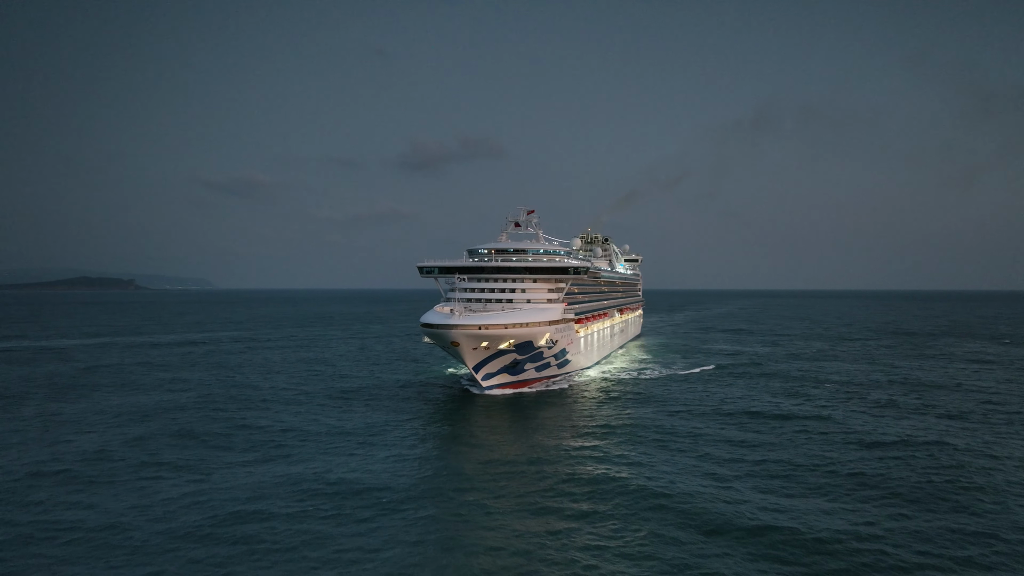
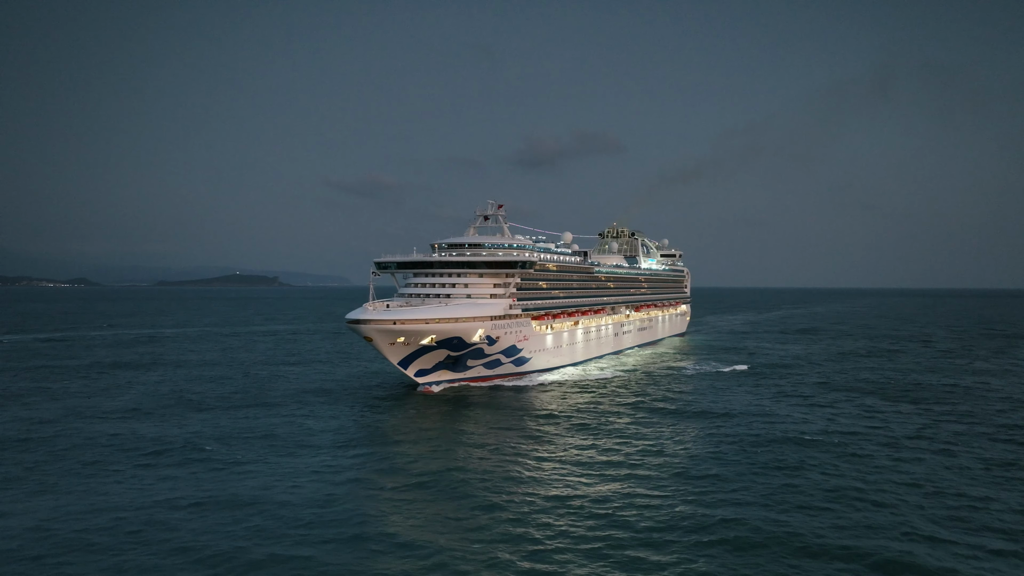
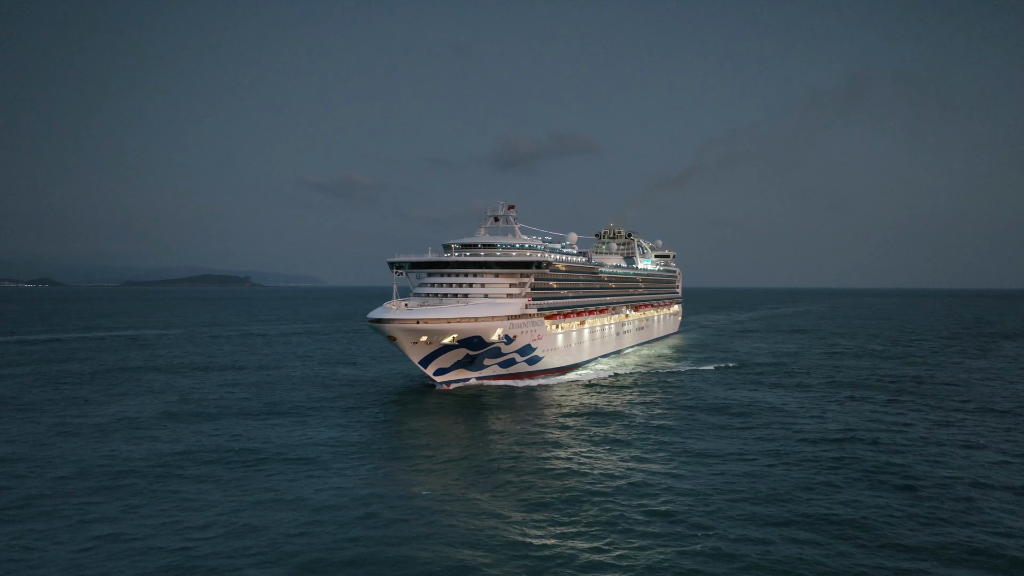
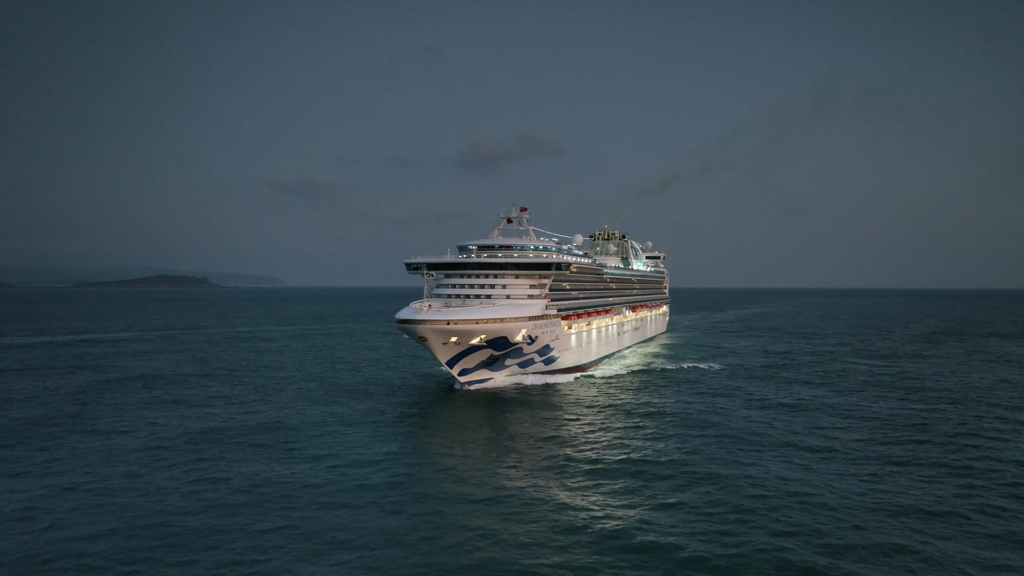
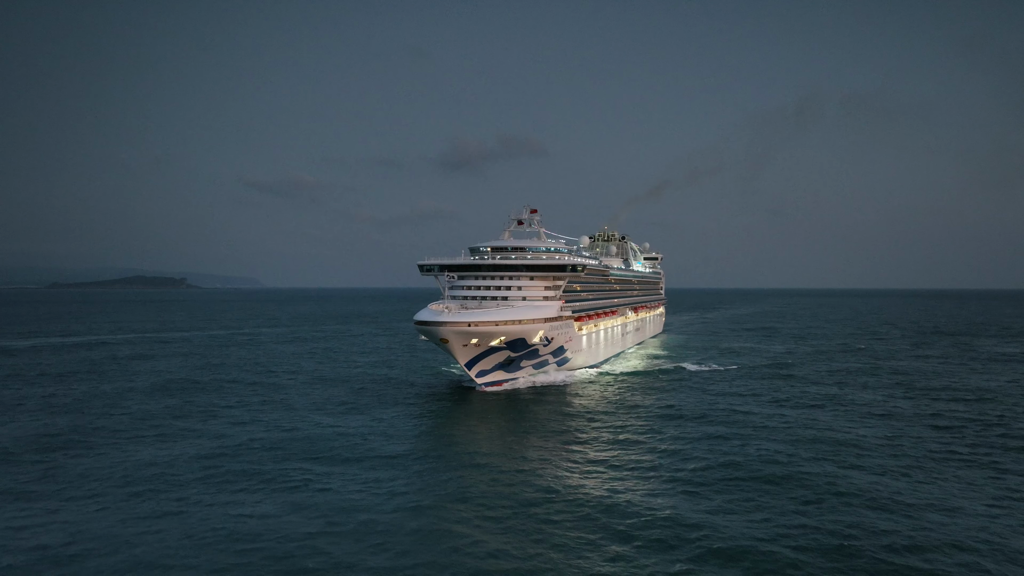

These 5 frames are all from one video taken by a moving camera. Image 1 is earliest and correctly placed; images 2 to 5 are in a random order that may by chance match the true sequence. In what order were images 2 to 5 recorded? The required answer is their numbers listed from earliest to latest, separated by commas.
5, 4, 3, 2
